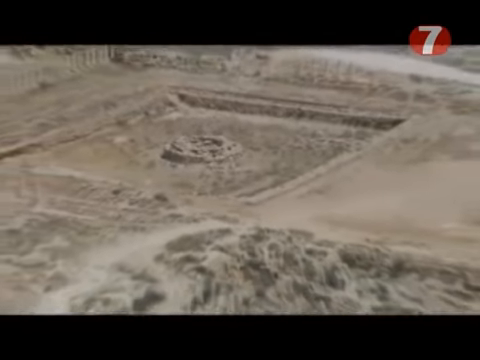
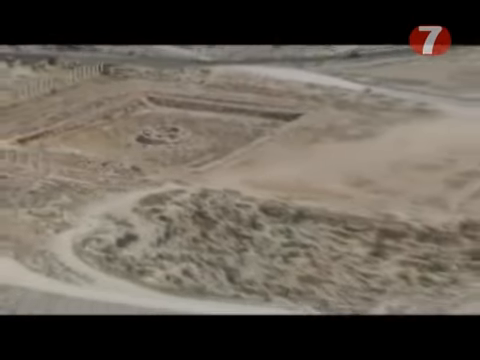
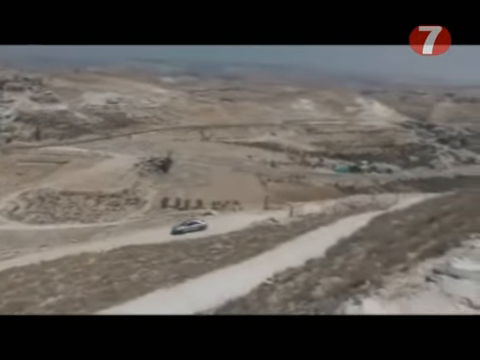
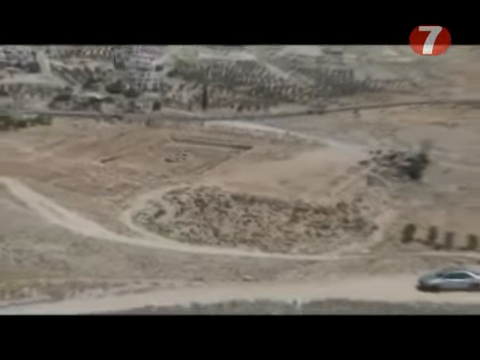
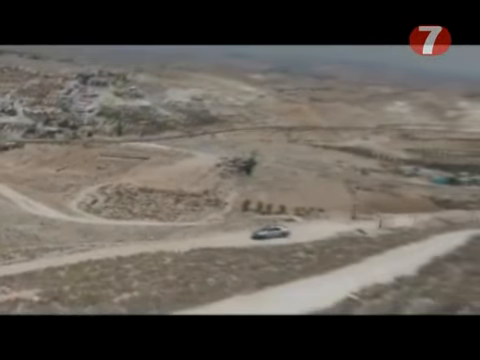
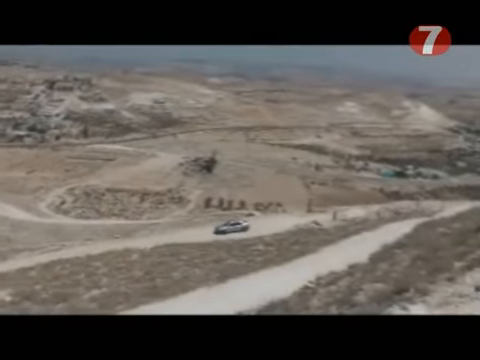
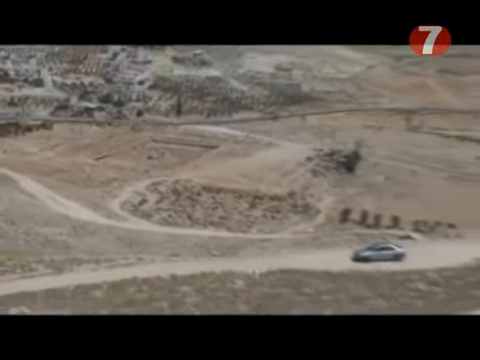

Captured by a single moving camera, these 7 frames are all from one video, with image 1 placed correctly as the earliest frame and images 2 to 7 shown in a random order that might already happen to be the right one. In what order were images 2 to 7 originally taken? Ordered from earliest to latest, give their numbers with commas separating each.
2, 4, 7, 5, 6, 3
